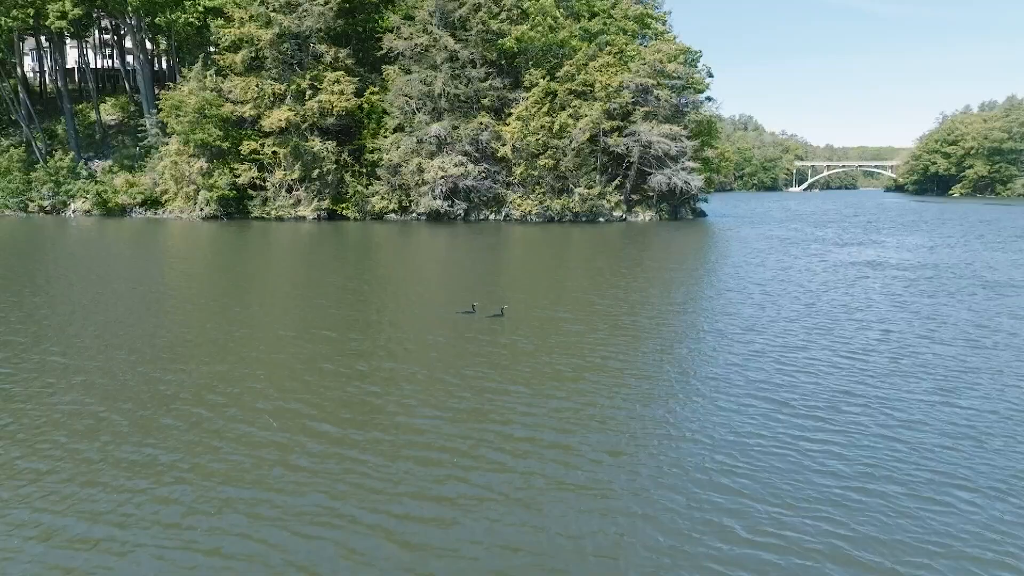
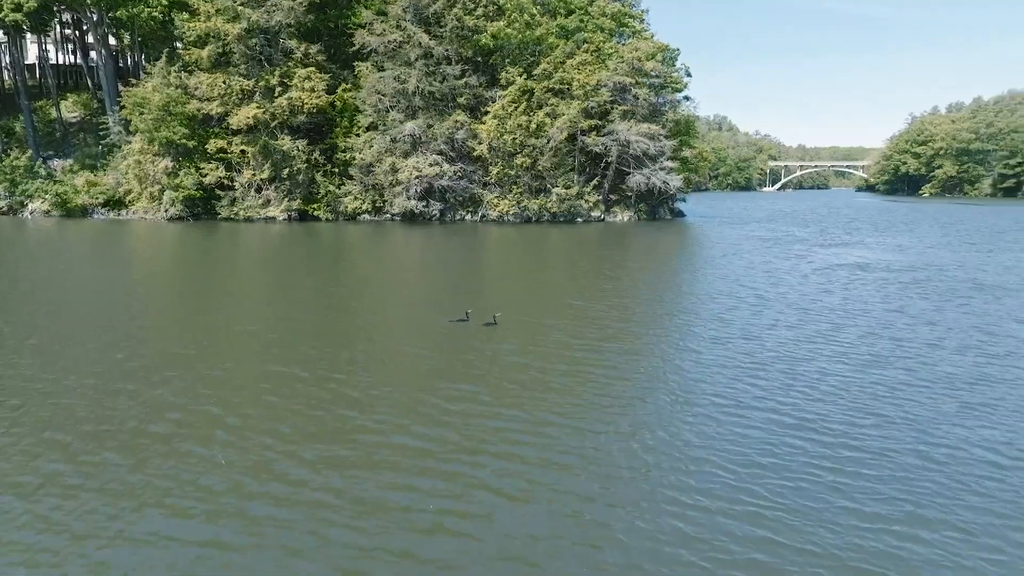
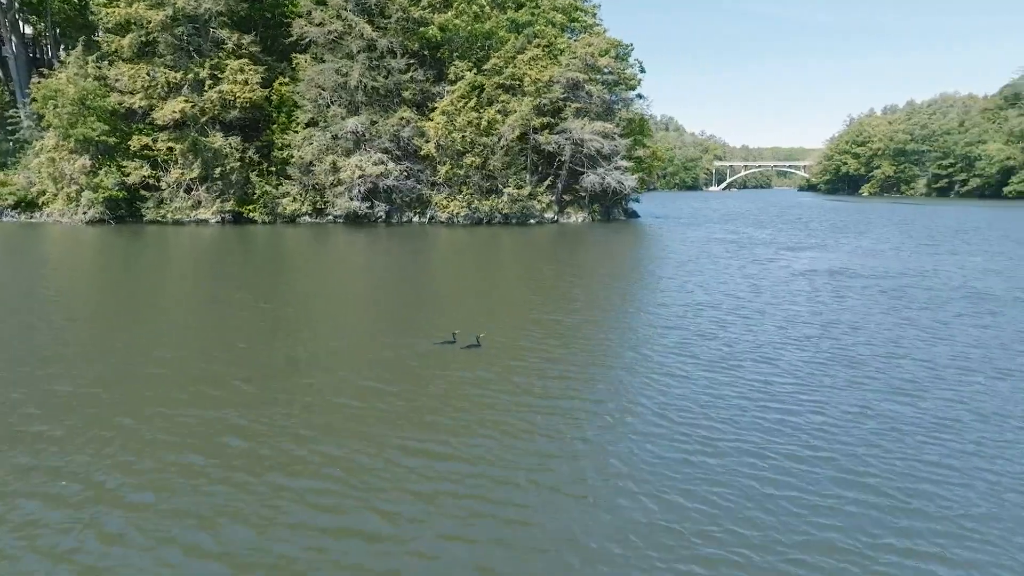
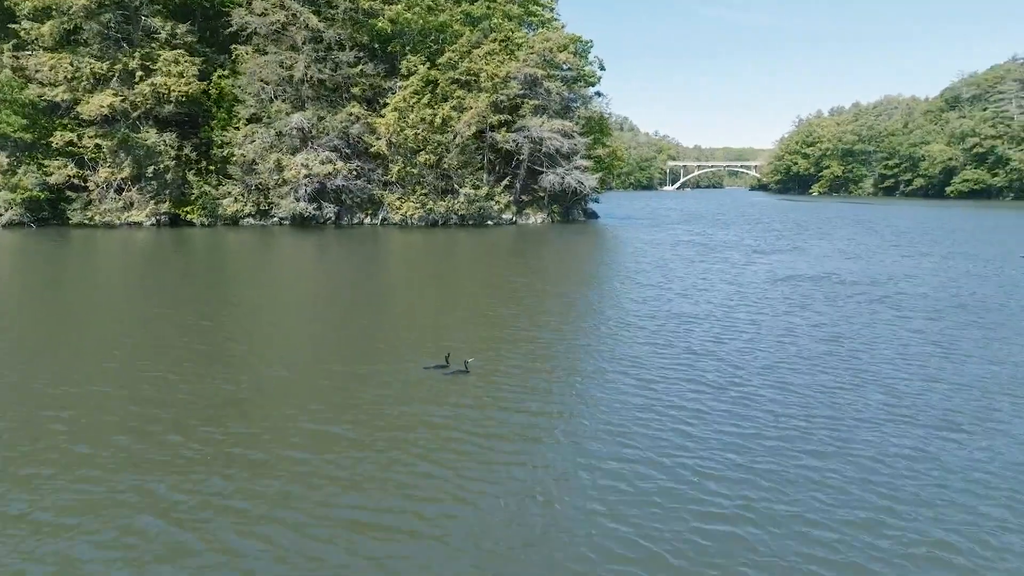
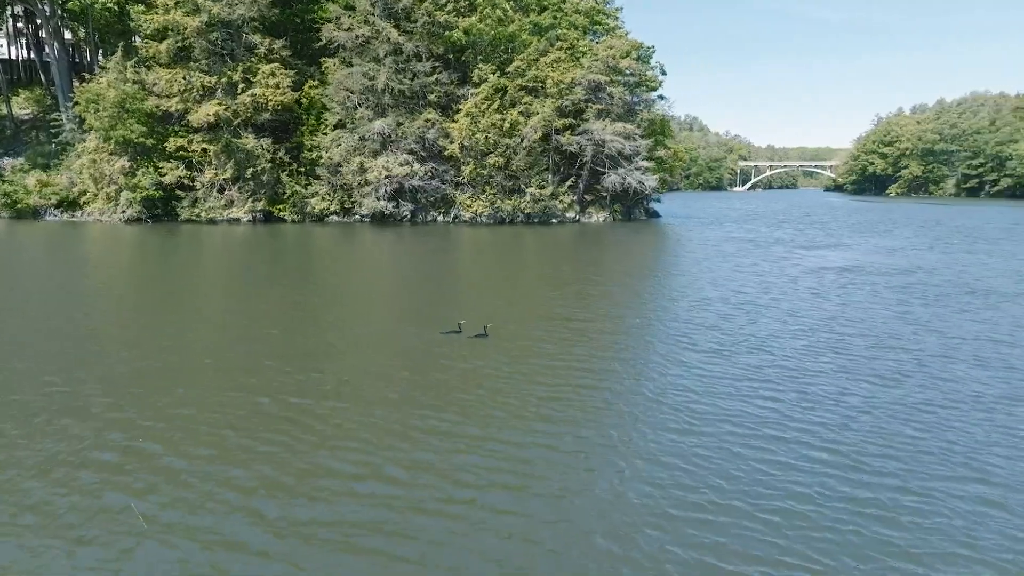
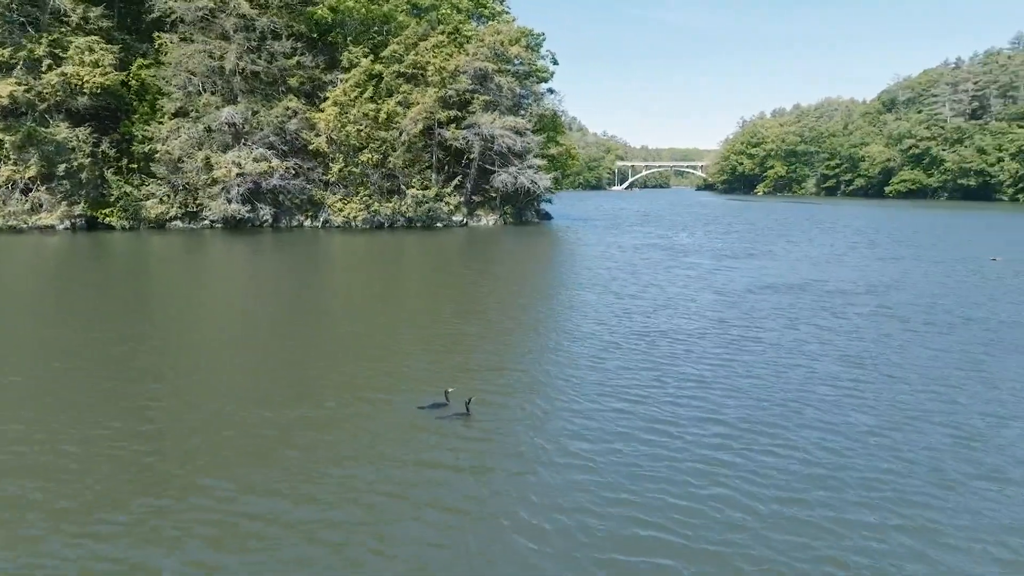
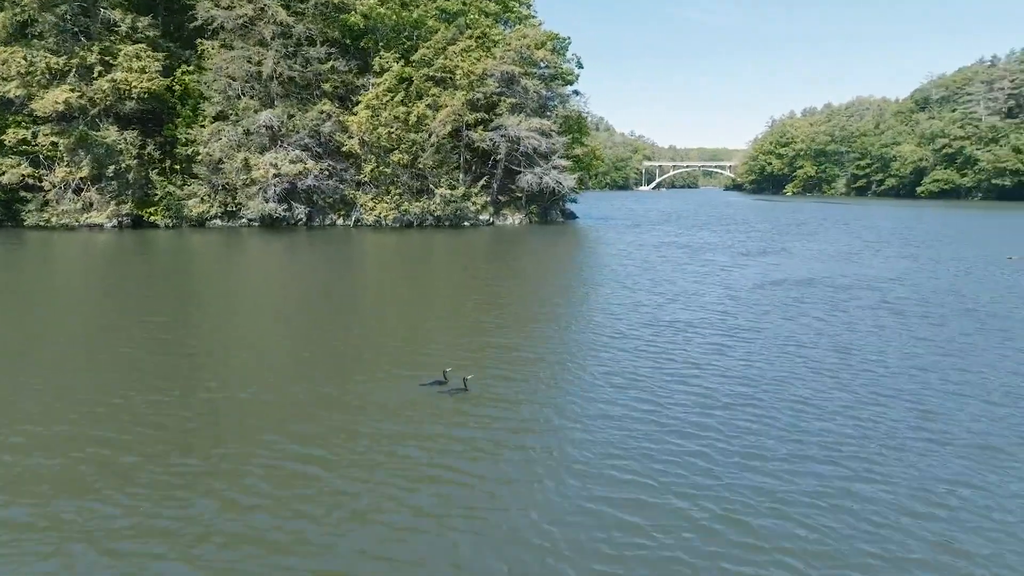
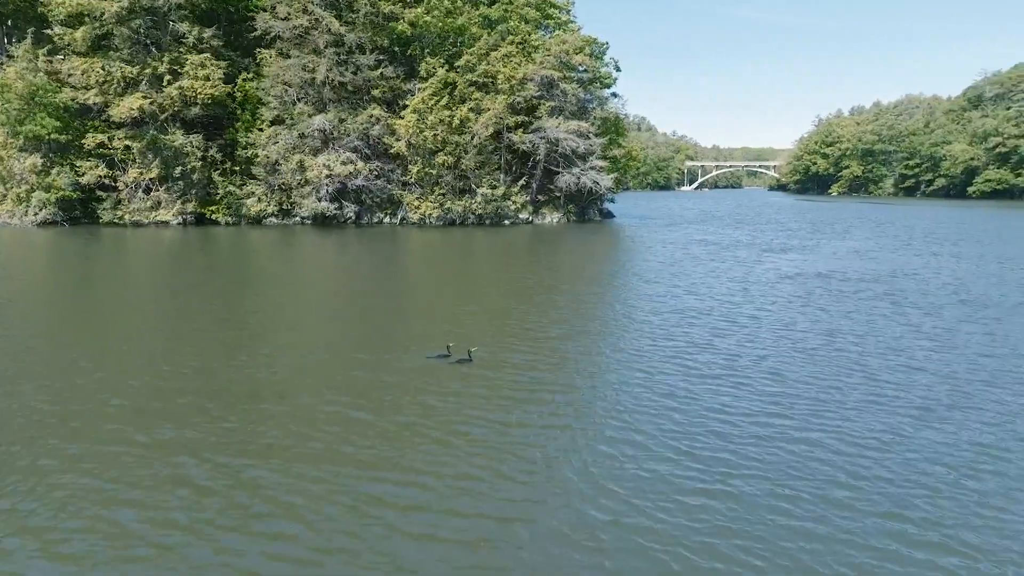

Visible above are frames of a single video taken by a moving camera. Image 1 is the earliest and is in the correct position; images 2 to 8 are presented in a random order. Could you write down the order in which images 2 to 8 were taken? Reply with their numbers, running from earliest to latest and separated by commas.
2, 5, 3, 8, 4, 7, 6
